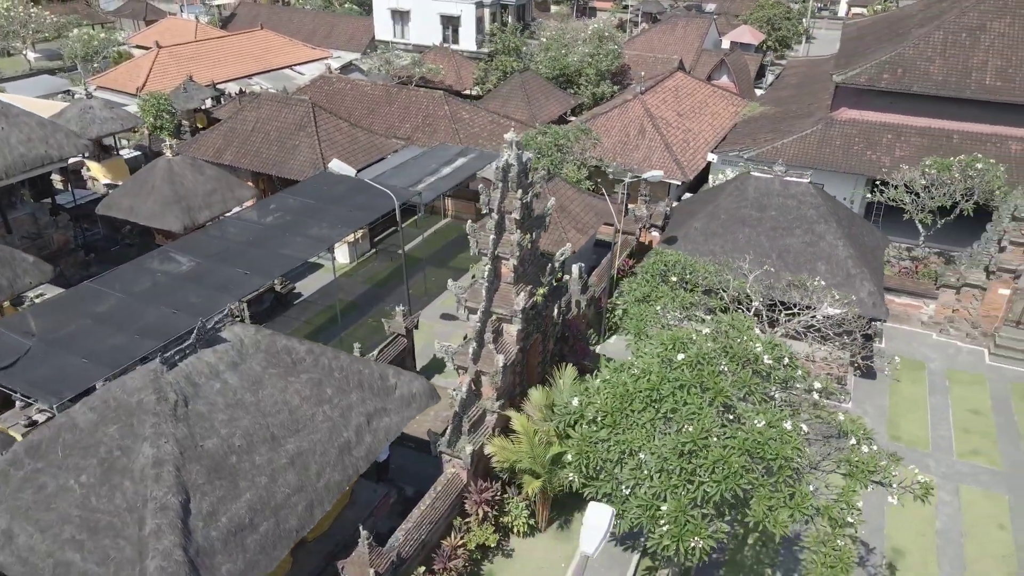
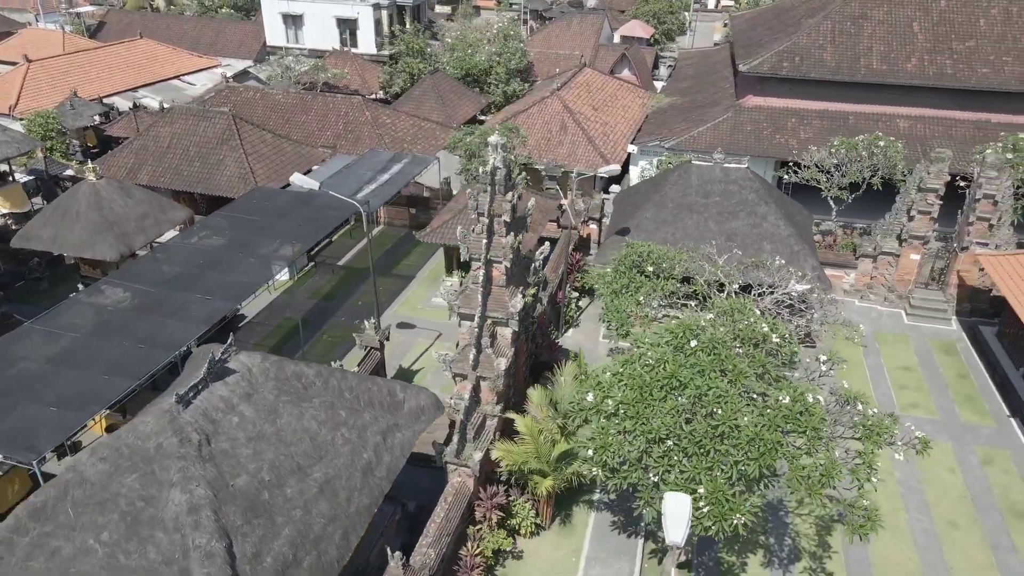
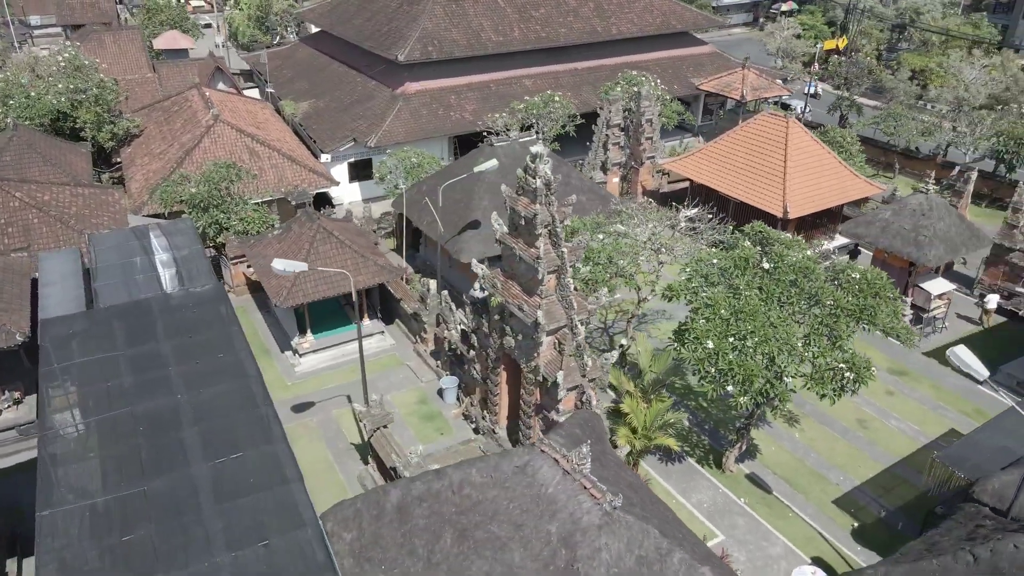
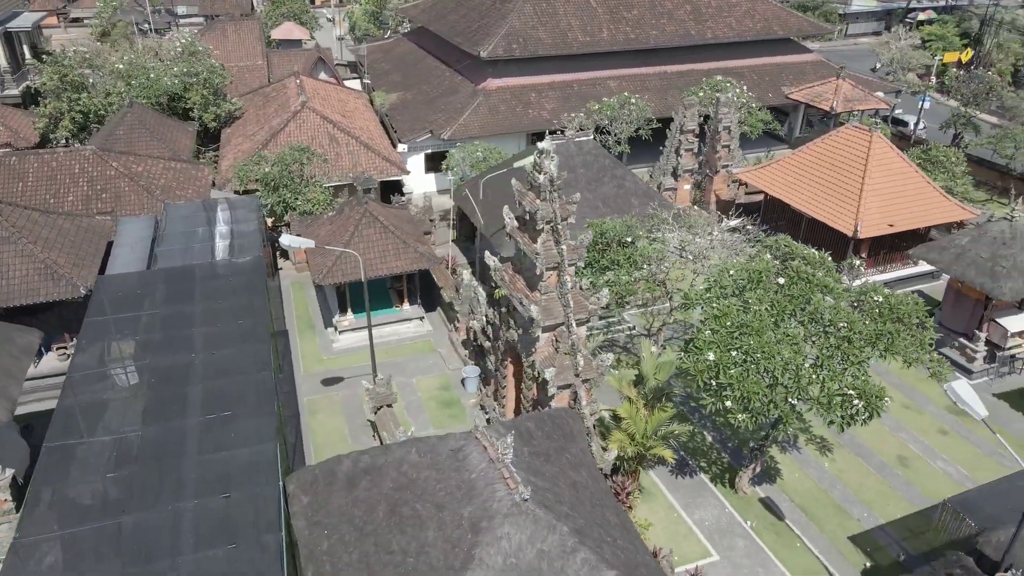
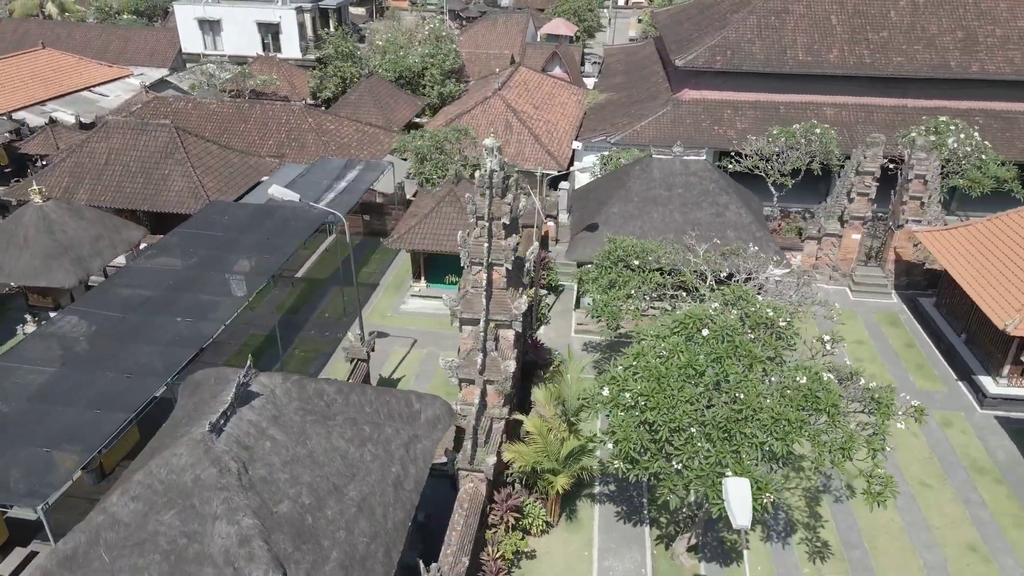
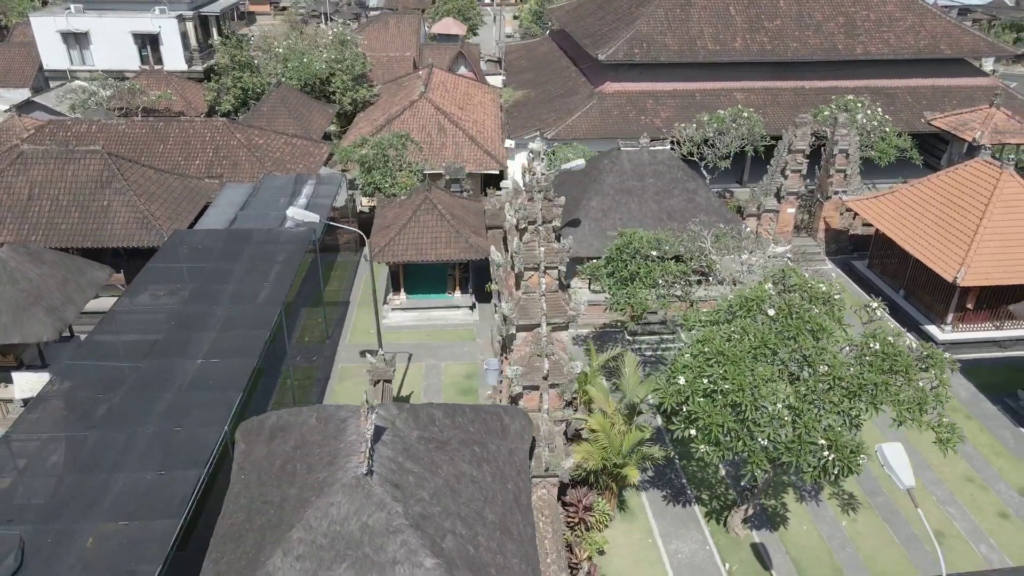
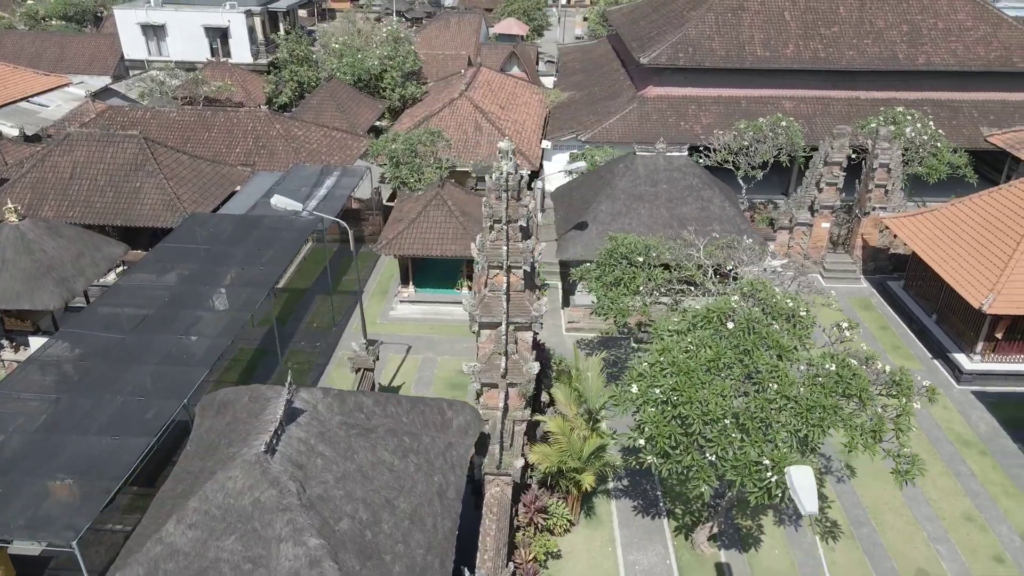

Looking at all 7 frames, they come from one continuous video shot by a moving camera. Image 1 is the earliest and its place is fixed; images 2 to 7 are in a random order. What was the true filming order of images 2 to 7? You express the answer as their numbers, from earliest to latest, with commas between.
2, 5, 7, 6, 4, 3
